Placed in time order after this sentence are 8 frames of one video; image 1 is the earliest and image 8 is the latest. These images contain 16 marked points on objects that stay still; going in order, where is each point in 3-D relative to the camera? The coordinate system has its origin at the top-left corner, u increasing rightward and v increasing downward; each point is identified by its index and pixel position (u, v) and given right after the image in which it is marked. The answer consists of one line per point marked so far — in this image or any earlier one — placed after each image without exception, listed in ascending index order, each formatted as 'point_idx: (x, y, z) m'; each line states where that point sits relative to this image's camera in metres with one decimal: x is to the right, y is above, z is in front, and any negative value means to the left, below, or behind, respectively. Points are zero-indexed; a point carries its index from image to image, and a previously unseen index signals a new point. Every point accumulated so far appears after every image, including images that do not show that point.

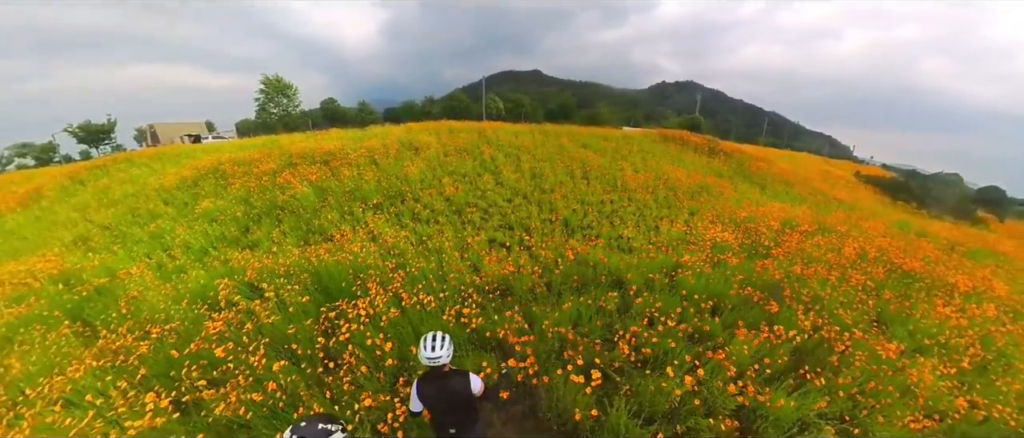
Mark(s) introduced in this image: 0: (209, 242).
0: (-6.3, -0.4, +7.3) m
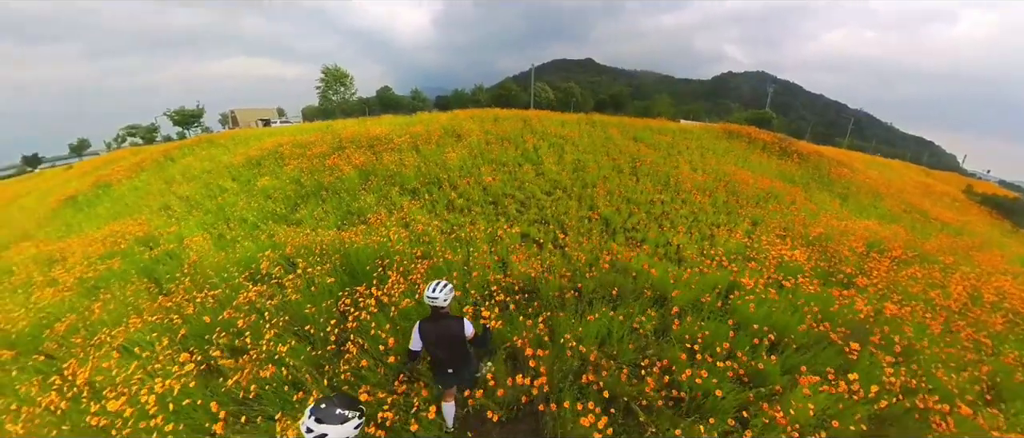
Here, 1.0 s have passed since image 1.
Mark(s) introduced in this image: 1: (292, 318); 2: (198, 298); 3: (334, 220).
0: (-5.6, +0.1, +7.8) m
1: (-3.5, -1.4, +4.9) m
2: (-5.5, -1.3, +5.7) m
3: (-4.0, 0.0, +7.5) m
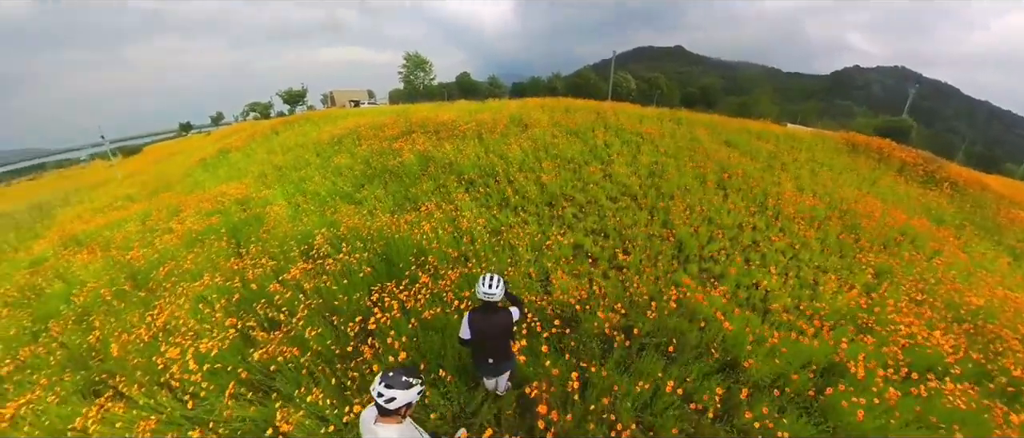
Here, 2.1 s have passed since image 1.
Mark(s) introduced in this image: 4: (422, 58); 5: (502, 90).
0: (-4.3, +0.6, +8.1) m
1: (-2.9, -1.2, +4.9) m
2: (-4.8, -0.9, +6.1) m
3: (-2.8, +0.3, +7.5) m
4: (-2.1, +3.9, +8.0) m
5: (-0.2, +3.5, +8.7) m
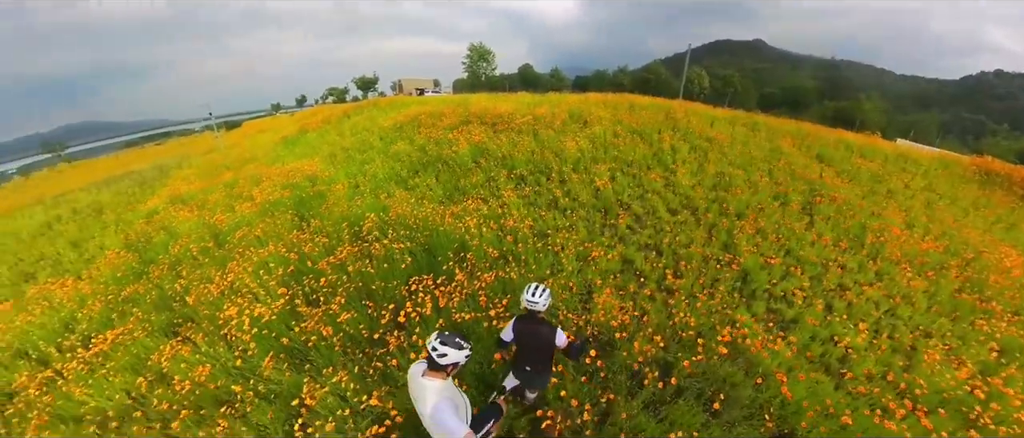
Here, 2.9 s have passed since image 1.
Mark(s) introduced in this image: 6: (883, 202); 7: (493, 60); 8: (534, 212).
0: (-3.1, +1.0, +8.3) m
1: (-2.4, -1.0, +5.0) m
2: (-3.9, -0.4, +6.4) m
3: (-1.7, +0.6, +7.6) m
4: (-0.6, +4.1, +7.8) m
5: (+1.4, +3.4, +8.3) m
6: (+7.6, +0.4, +6.6) m
7: (-0.4, +3.9, +8.0) m
8: (+0.4, +0.1, +6.4) m
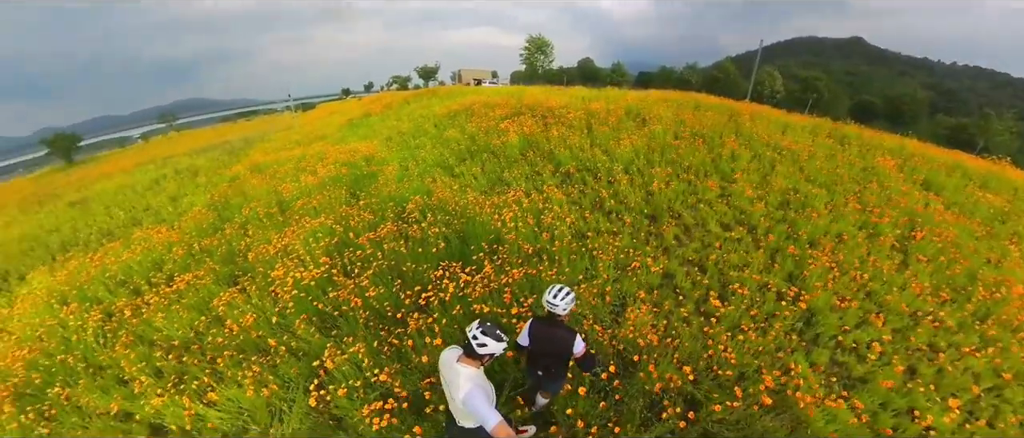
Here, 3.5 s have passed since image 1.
0: (-1.9, +1.4, +8.5) m
1: (-1.9, -0.6, +5.2) m
2: (-3.2, +0.1, +6.7) m
3: (-0.7, +0.8, +7.6) m
4: (+0.8, +4.2, +7.6) m
5: (+2.7, +3.3, +7.8) m
6: (+8.3, -0.3, +5.3) m
7: (+1.0, +4.0, +7.8) m
8: (+1.1, +0.2, +6.1) m
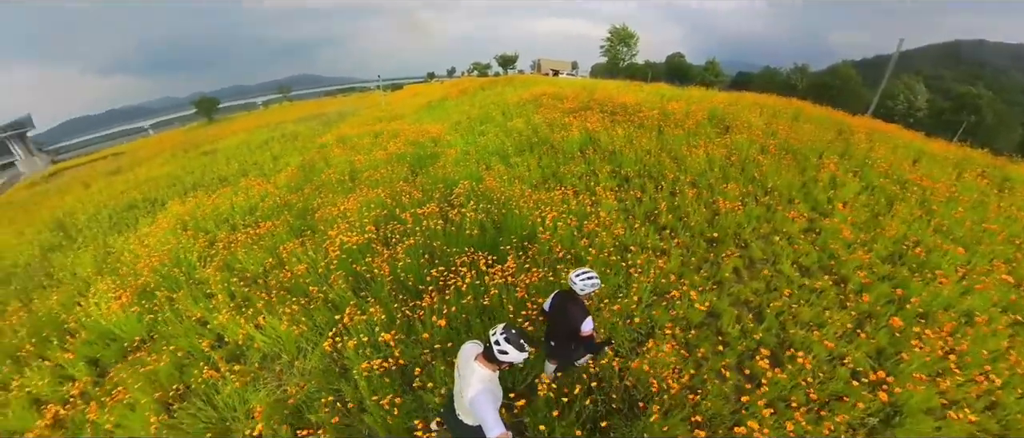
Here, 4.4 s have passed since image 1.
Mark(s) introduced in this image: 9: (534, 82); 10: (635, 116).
0: (-0.5, +1.7, +8.4) m
1: (-1.3, -0.4, +5.2) m
2: (-2.2, +0.5, +7.0) m
3: (+0.4, +0.9, +7.3) m
4: (+2.4, +4.0, +7.0) m
5: (+4.2, +2.9, +6.8) m
6: (+8.7, -1.5, +3.5) m
7: (+2.6, +3.8, +7.1) m
8: (+1.9, 0.0, +5.6) m
9: (+0.4, +3.3, +8.0) m
10: (+3.2, +2.6, +8.4) m
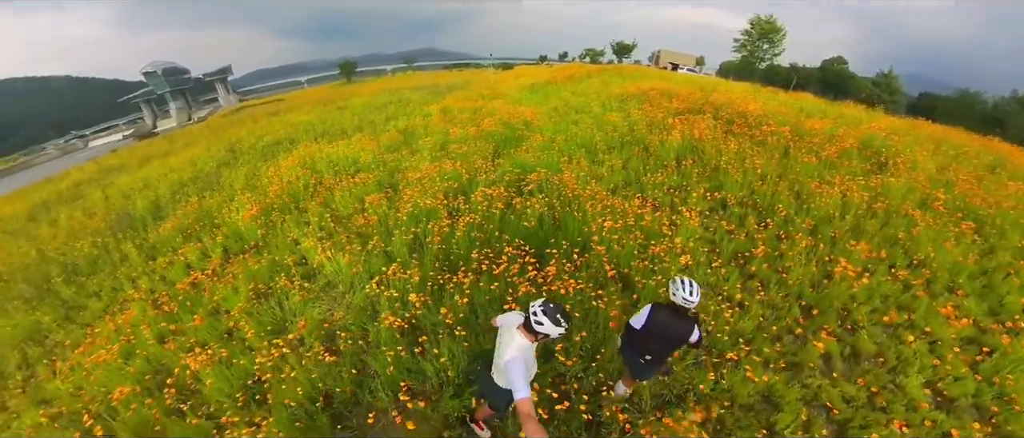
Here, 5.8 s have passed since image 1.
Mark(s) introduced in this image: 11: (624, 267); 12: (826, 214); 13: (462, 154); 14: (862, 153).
0: (+1.6, +1.8, +7.9) m
1: (-0.4, -0.1, +5.1) m
2: (-0.7, +0.9, +7.0) m
3: (+2.0, +0.8, +6.7) m
4: (+4.4, +3.4, +5.7) m
5: (+5.9, +2.0, +5.2) m
6: (+8.4, -3.3, +1.1) m
7: (+4.5, +3.2, +5.8) m
8: (+2.8, -0.4, +4.7) m
9: (+2.6, +3.2, +7.1) m
10: (+5.2, +1.9, +7.0) m
11: (+1.6, -0.7, +4.4) m
12: (+5.0, +0.2, +5.2) m
13: (-1.1, +1.4, +7.7) m
14: (+6.4, +1.3, +6.0) m
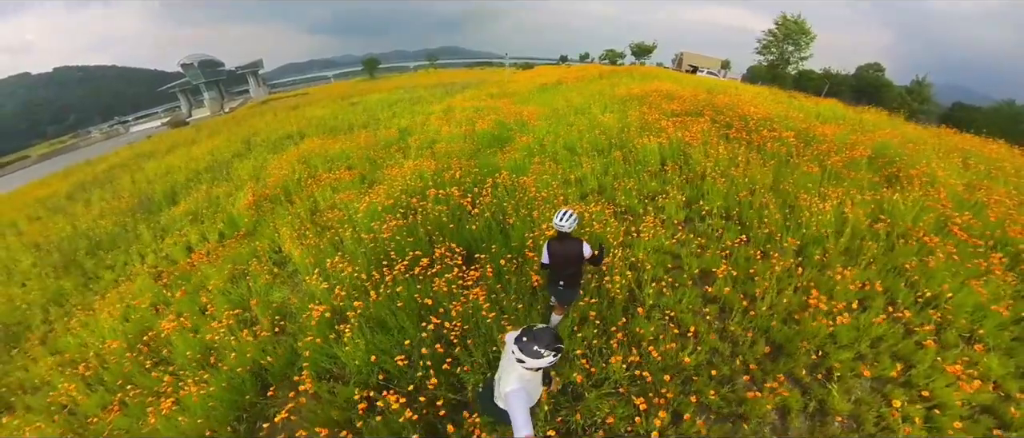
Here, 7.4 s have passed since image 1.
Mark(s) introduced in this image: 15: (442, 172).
0: (+1.1, +1.6, +7.4) m
1: (-1.2, -0.2, +4.8) m
2: (-1.3, +0.9, +6.7) m
3: (+1.4, +0.6, +6.2) m
4: (+3.8, +3.2, +5.0) m
5: (+5.2, +1.6, +4.4) m
6: (+7.2, -3.8, +0.3) m
7: (+4.0, +2.9, +5.1) m
8: (+1.9, -0.6, +4.2) m
9: (+2.1, +3.0, +6.6) m
10: (+4.6, +1.6, +6.3) m
11: (+0.8, -0.8, +3.9) m
12: (+4.3, -0.2, +4.5) m
13: (-1.6, +1.4, +7.4) m
14: (+5.8, +0.9, +5.2) m
15: (-1.6, +0.8, +6.6) m
